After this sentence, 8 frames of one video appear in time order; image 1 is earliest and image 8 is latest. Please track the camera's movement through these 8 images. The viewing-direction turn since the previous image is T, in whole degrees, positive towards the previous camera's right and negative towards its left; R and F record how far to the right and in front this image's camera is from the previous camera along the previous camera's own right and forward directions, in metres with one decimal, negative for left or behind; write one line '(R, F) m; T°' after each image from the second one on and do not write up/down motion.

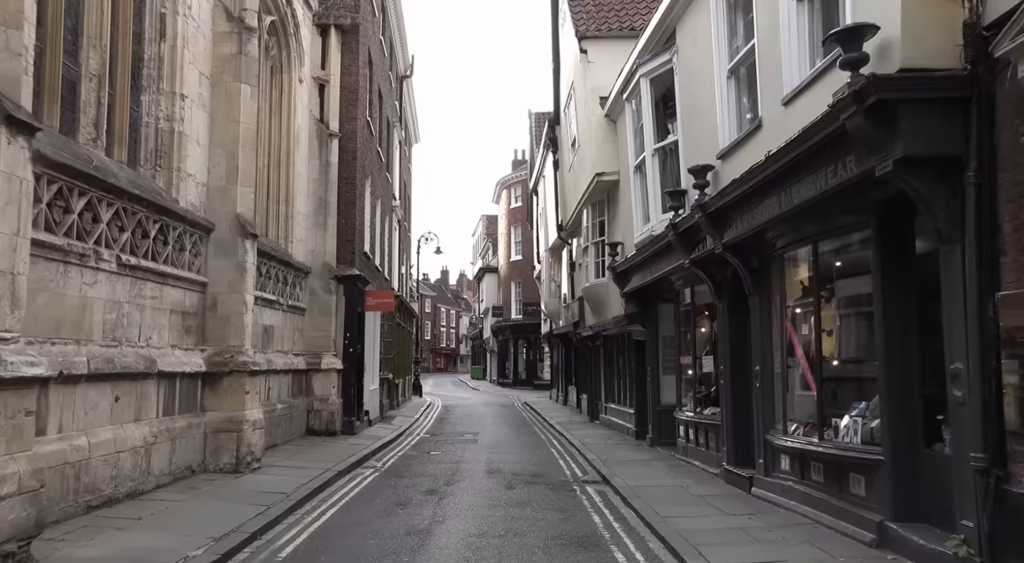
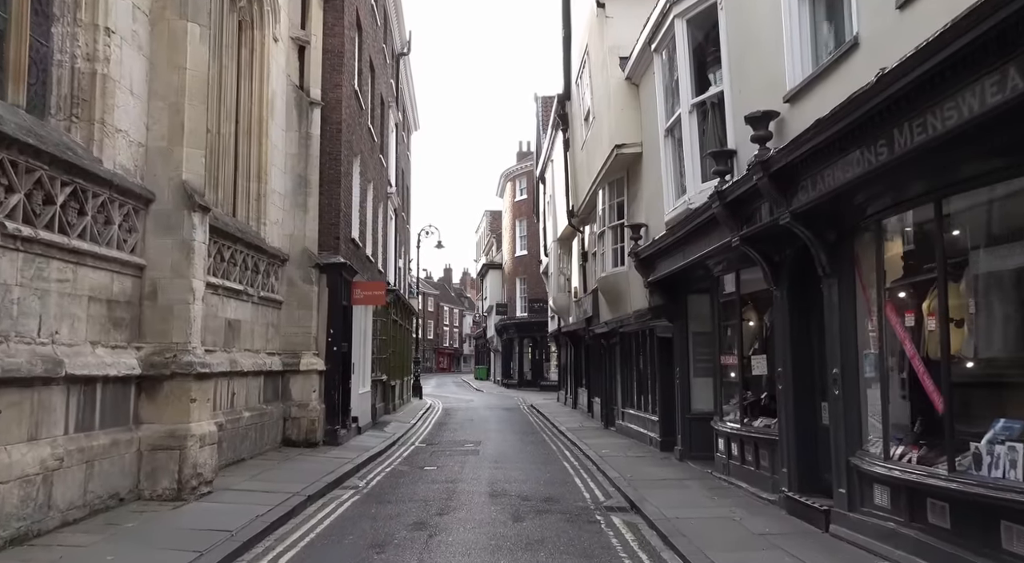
(0.0, +2.1) m; 0°
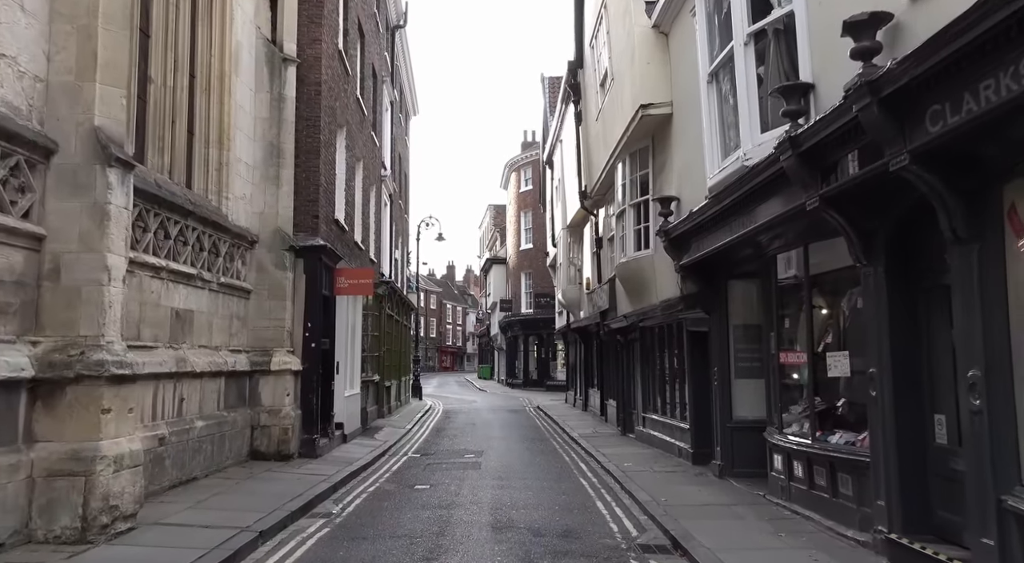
(0.0, +2.1) m; 0°
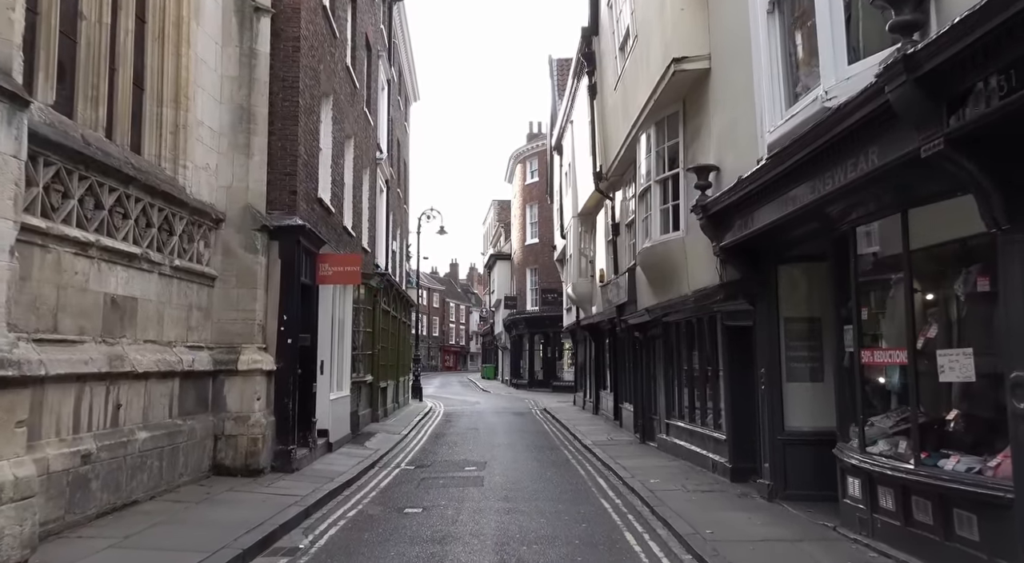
(-0.1, +1.8) m; 0°
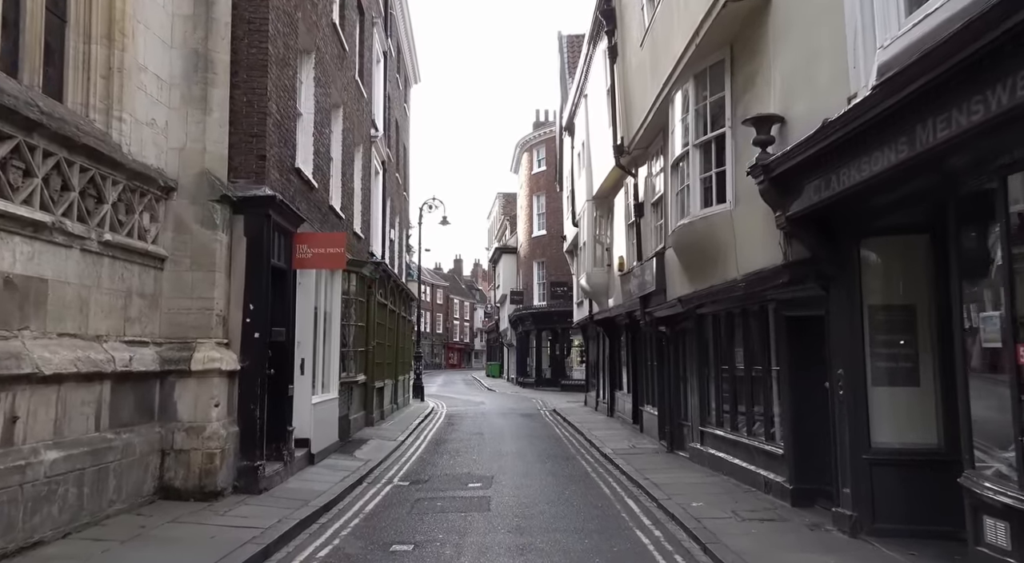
(-0.1, +1.9) m; 0°
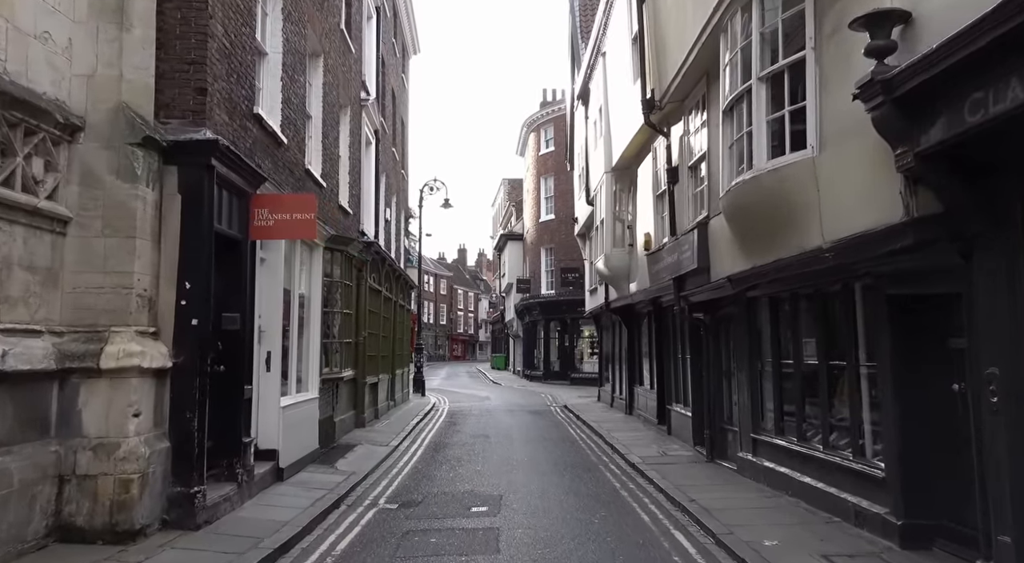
(-0.1, +2.2) m; 0°
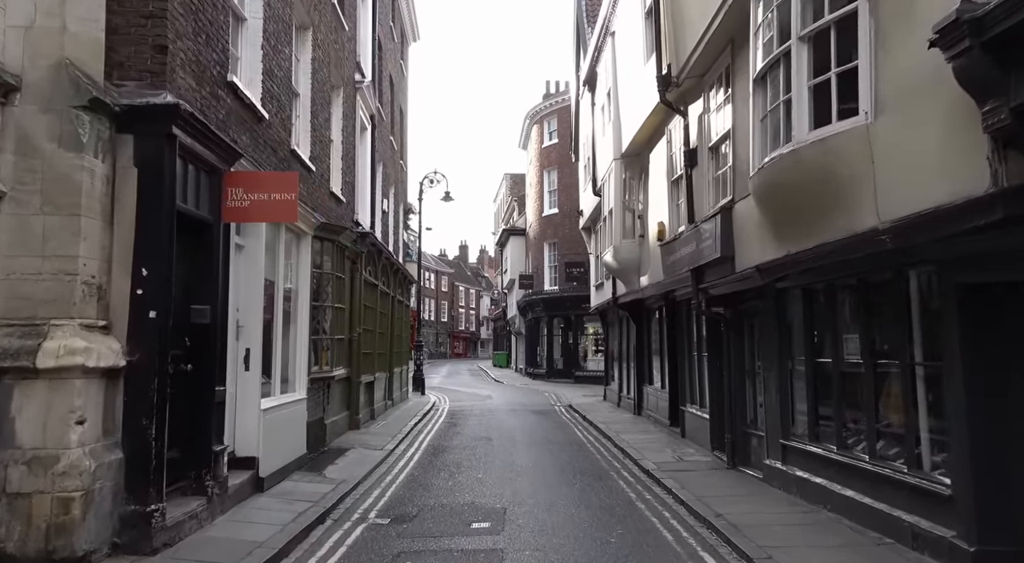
(0.0, +1.0) m; 0°
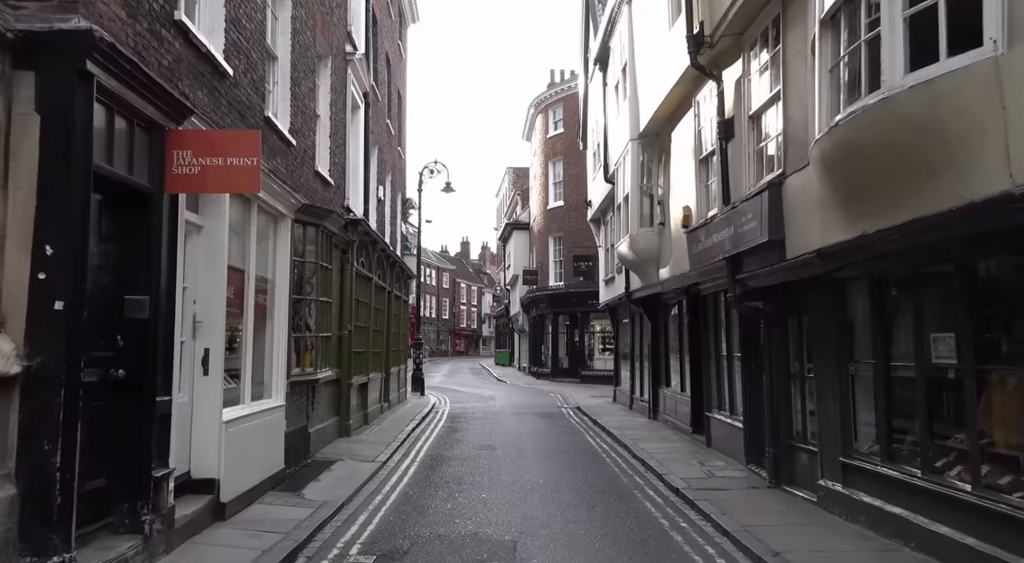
(-0.1, +1.5) m; 0°
